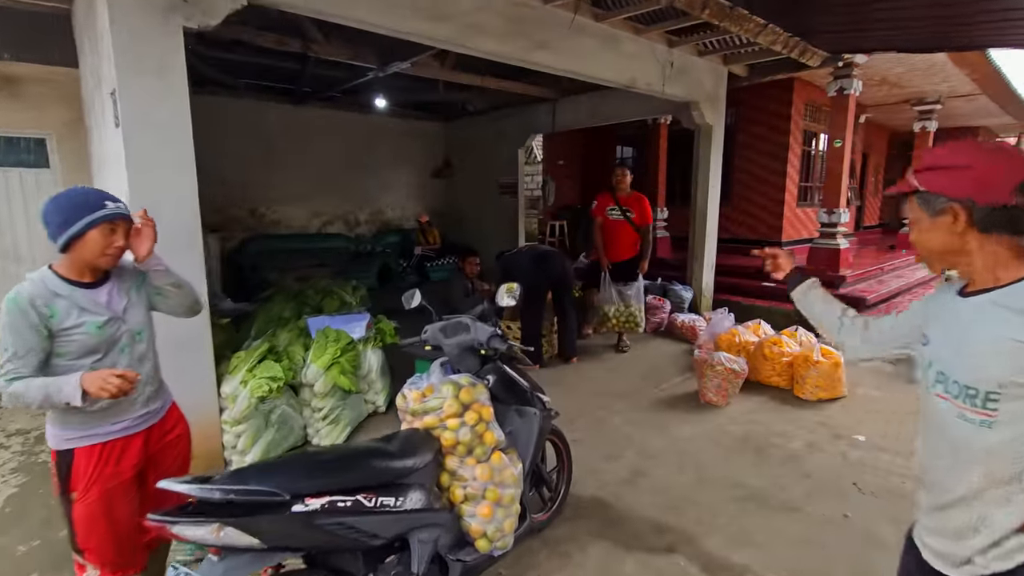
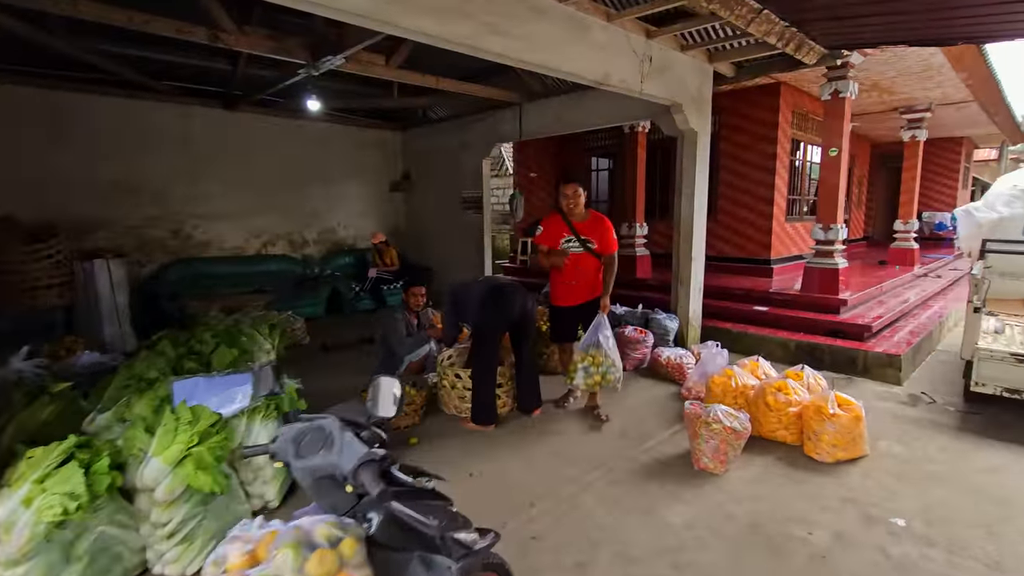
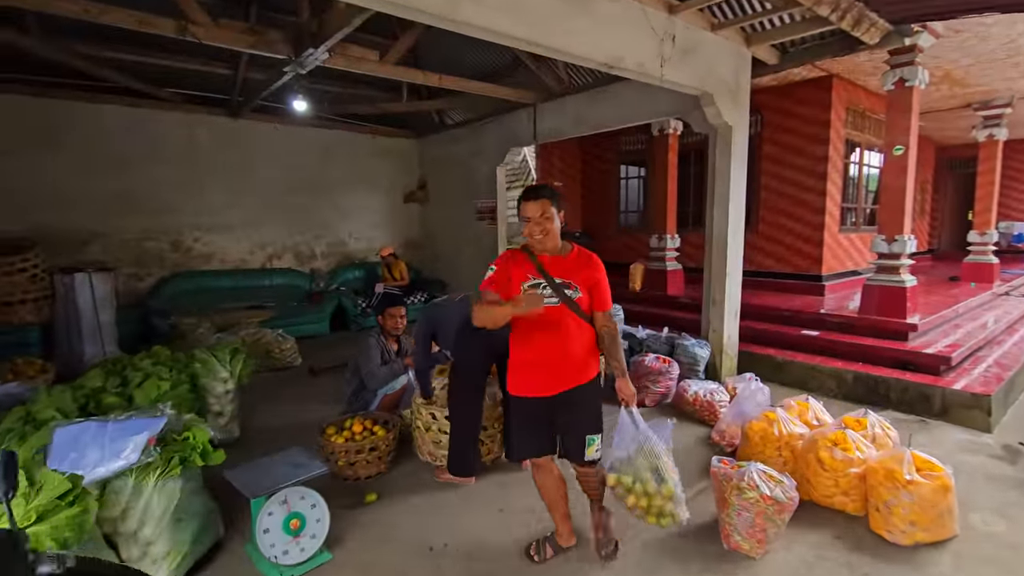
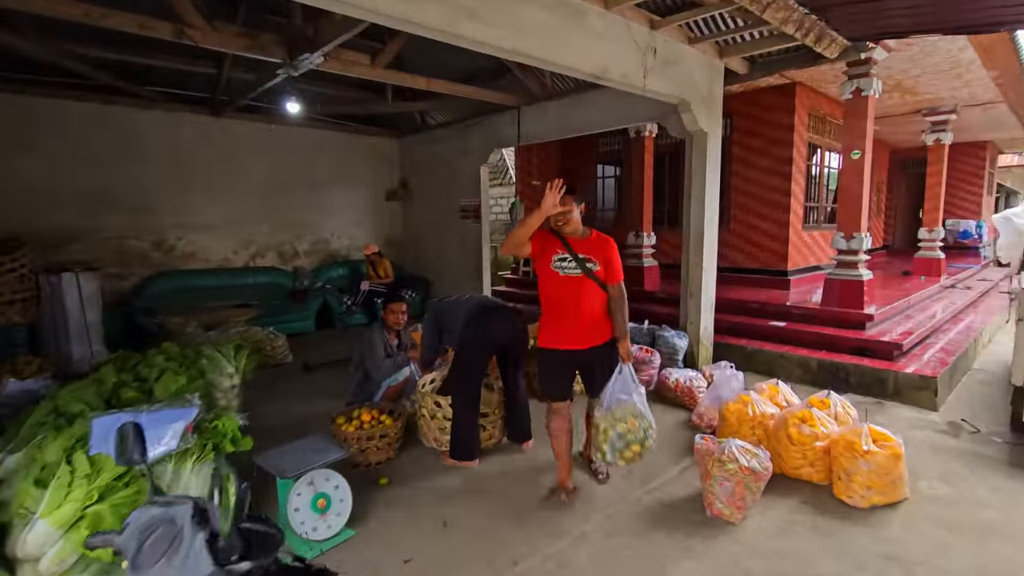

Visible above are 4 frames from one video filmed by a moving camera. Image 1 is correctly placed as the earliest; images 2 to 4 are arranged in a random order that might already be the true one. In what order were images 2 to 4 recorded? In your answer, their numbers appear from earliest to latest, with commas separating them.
2, 4, 3
